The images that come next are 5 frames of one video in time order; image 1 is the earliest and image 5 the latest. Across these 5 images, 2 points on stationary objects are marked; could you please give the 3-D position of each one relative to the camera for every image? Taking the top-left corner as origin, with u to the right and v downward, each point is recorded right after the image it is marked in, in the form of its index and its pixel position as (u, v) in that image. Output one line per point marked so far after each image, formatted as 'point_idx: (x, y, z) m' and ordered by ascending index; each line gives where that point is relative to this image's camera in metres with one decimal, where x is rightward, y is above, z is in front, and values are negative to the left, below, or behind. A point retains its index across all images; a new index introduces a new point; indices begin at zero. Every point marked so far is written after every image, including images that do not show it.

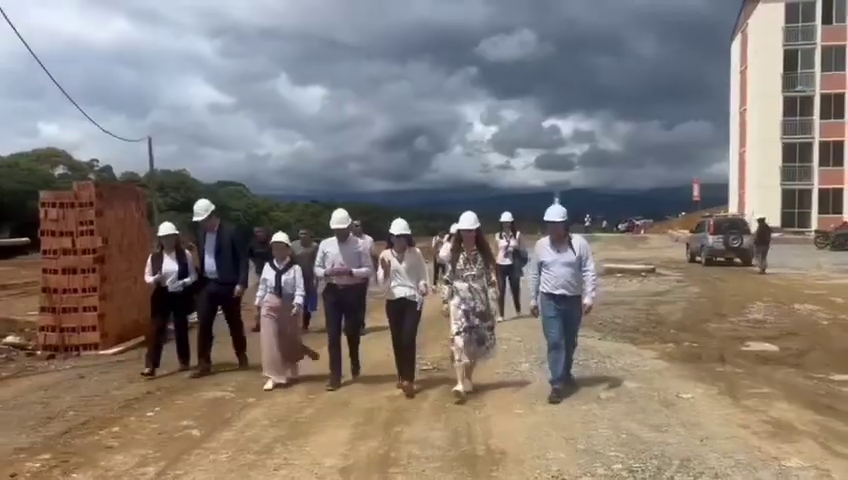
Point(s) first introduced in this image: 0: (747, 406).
0: (+3.1, -1.6, +8.6) m
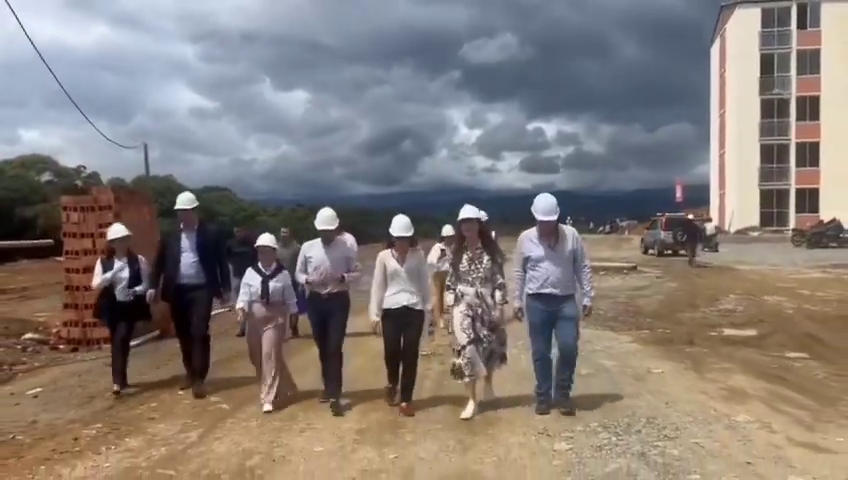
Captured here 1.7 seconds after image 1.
0: (+3.1, -1.5, +9.8) m
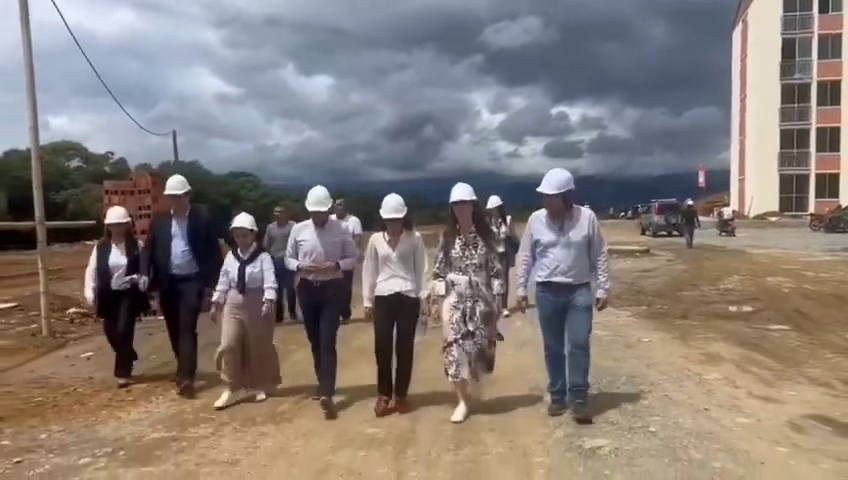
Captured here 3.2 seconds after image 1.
0: (+3.2, -1.3, +10.8) m
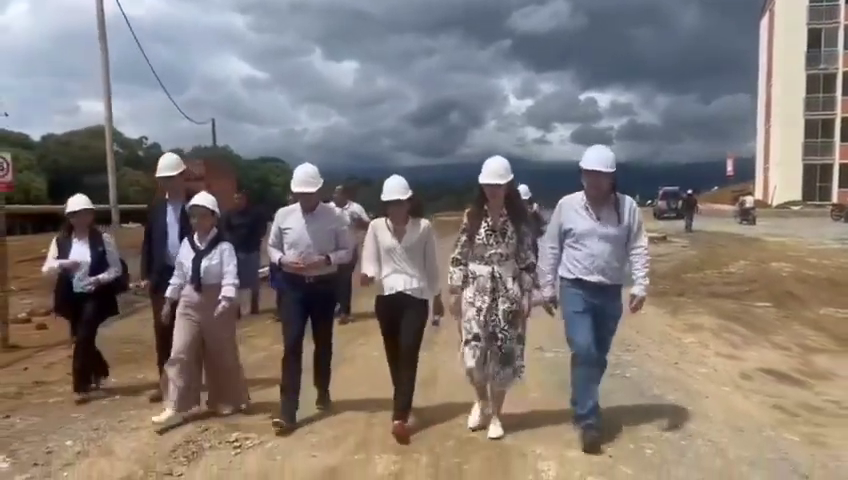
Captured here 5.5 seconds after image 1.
0: (+3.5, -1.1, +12.4) m
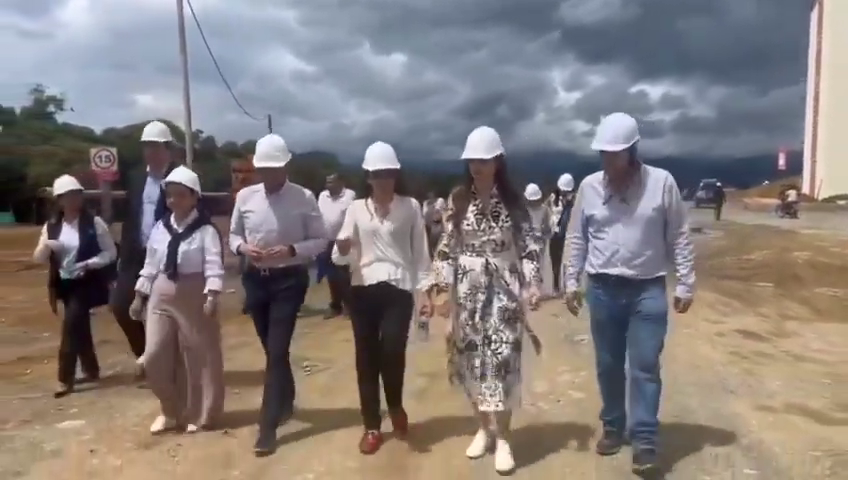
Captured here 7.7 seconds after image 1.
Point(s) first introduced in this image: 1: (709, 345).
0: (+4.1, -0.8, +14.1) m
1: (+2.9, -1.1, +9.1) m
